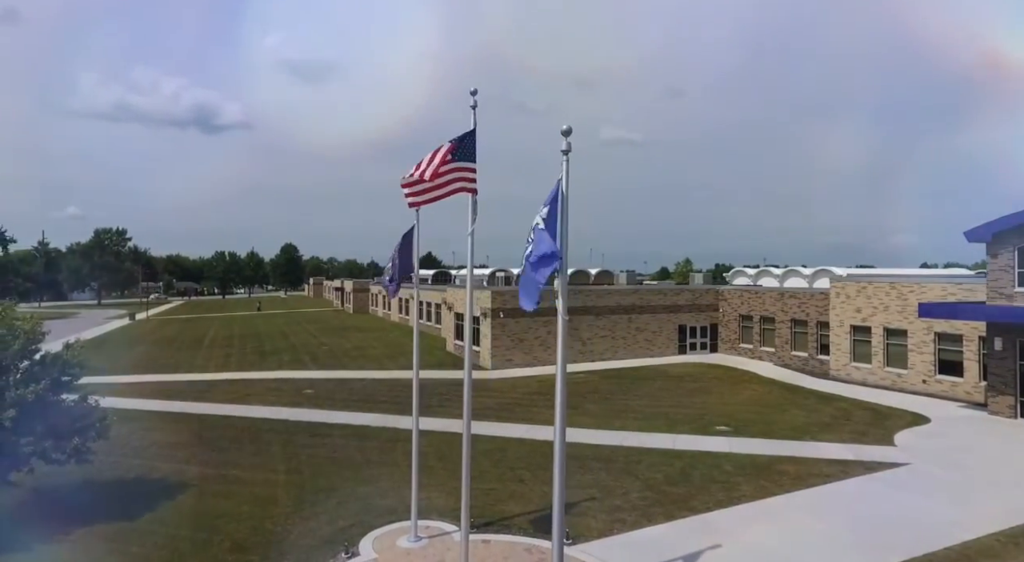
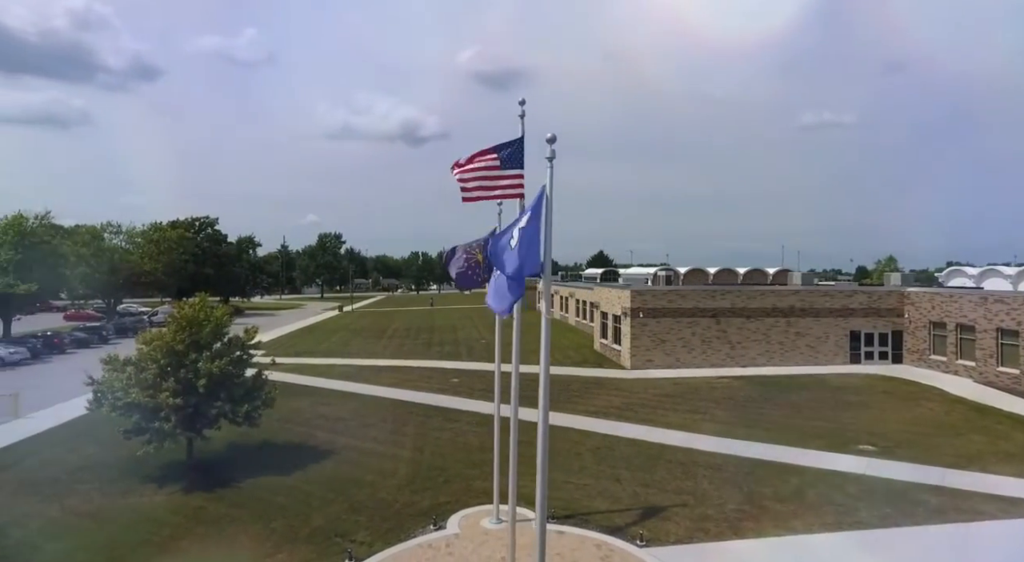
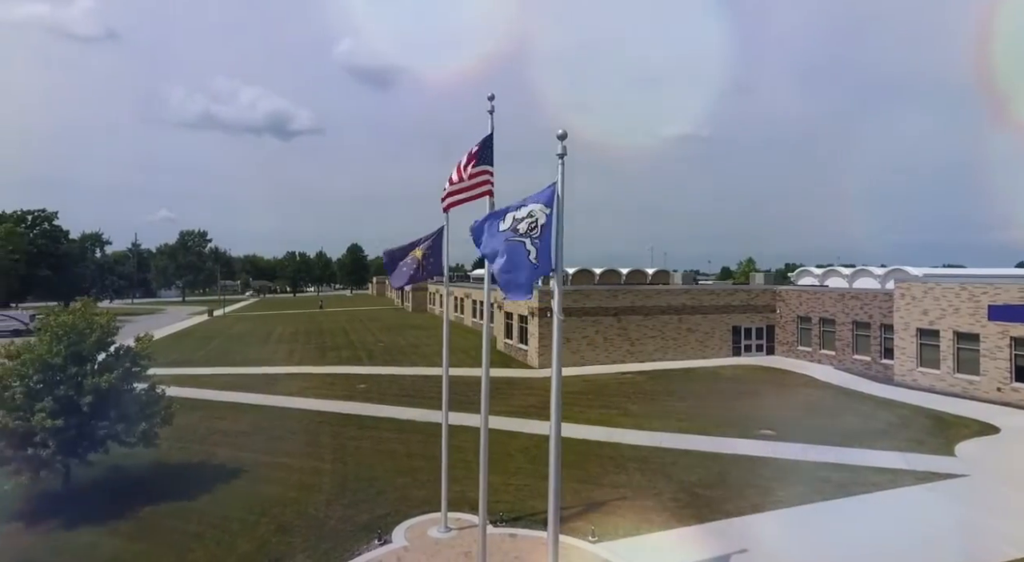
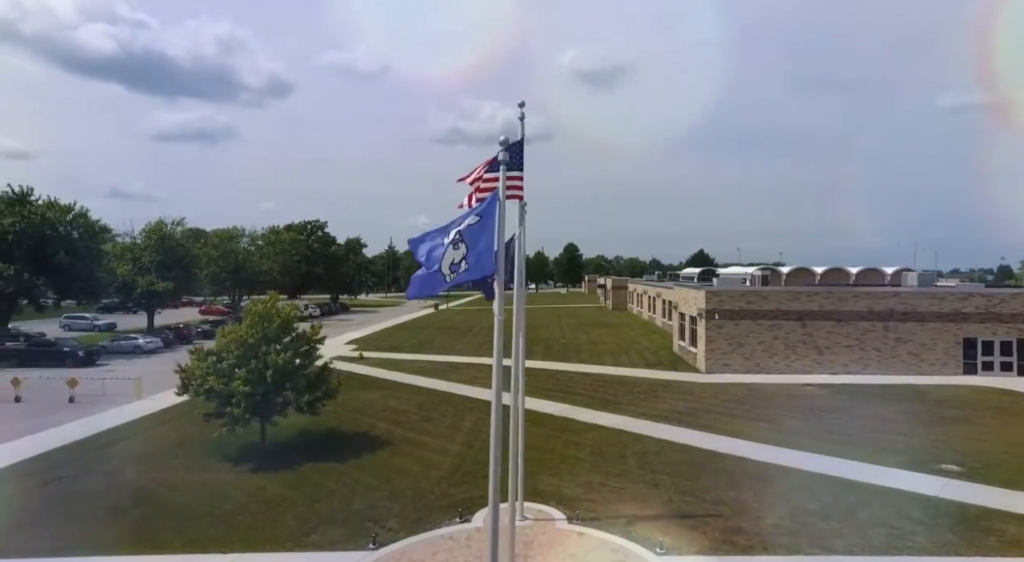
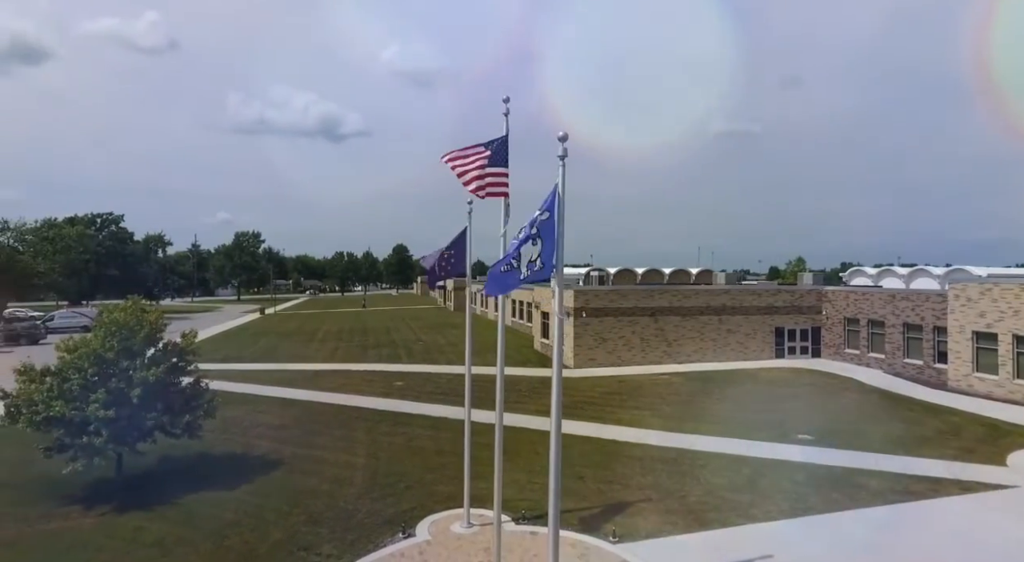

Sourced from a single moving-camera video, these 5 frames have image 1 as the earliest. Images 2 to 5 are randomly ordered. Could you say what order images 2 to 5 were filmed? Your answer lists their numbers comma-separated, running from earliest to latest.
3, 5, 2, 4
